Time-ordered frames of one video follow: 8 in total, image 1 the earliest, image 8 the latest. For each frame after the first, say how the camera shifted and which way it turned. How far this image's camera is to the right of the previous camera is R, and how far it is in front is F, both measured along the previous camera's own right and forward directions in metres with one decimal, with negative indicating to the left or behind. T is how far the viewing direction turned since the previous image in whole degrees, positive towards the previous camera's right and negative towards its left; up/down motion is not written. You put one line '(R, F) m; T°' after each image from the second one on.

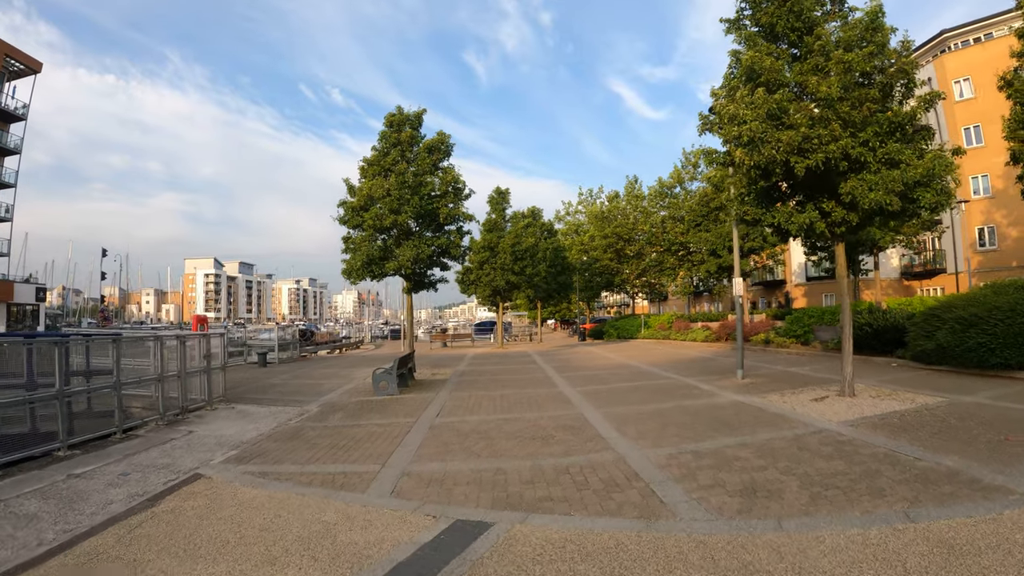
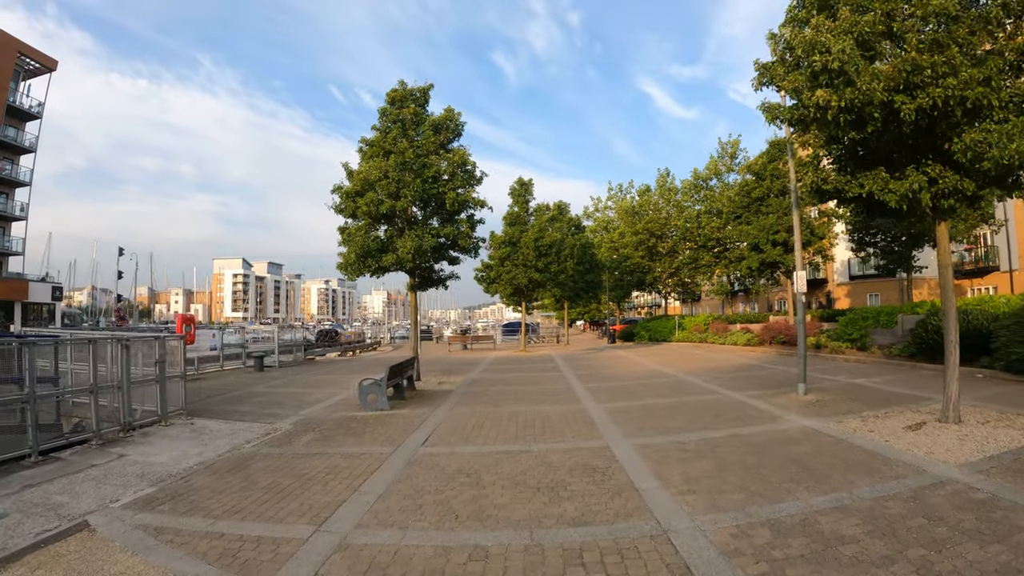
(+0.3, +2.0) m; -3°
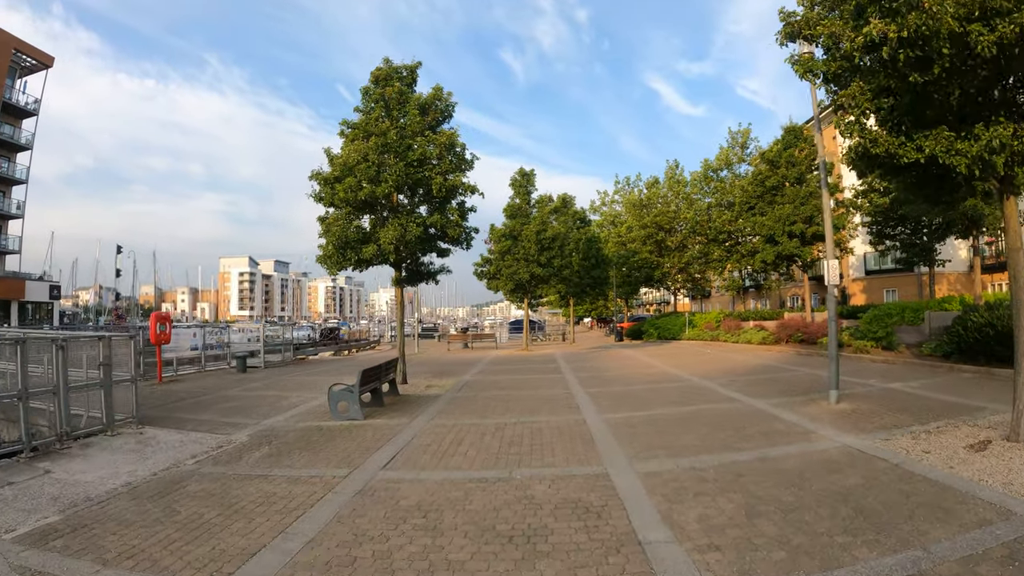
(+0.3, +1.2) m; -1°
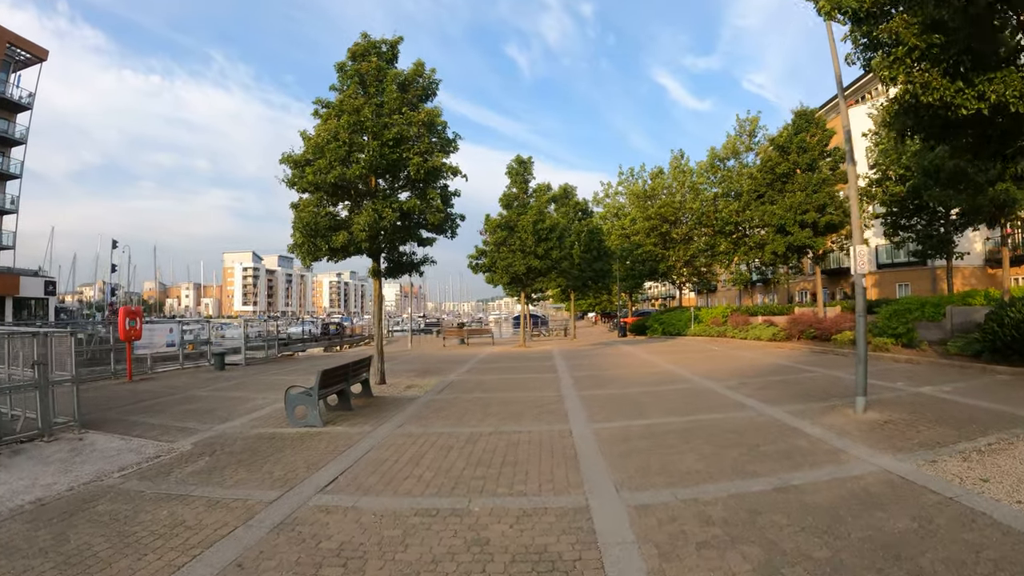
(+0.4, +1.1) m; -1°
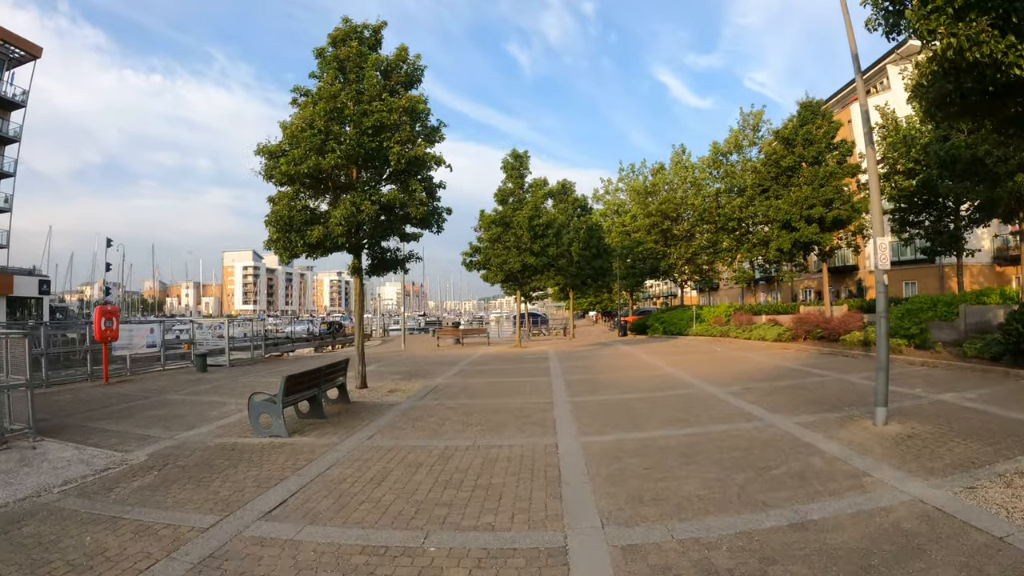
(+0.3, +0.7) m; 0°
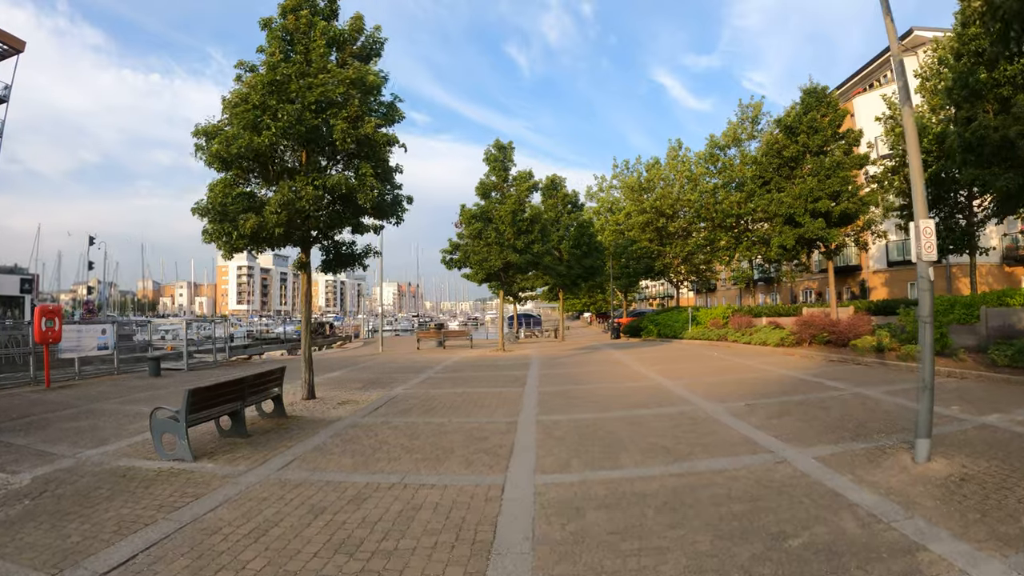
(+0.5, +1.3) m; 0°
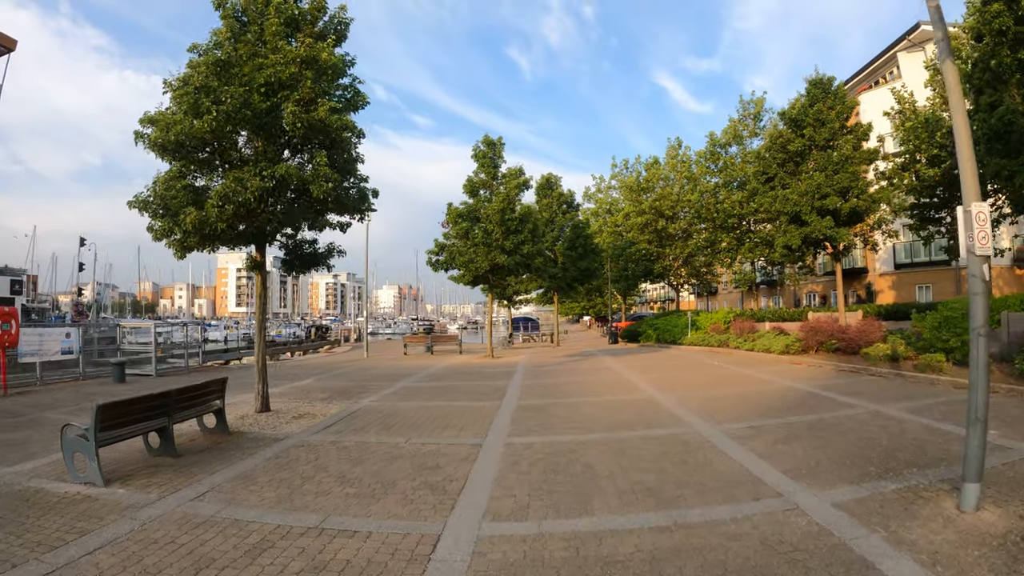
(+0.4, +1.0) m; 0°
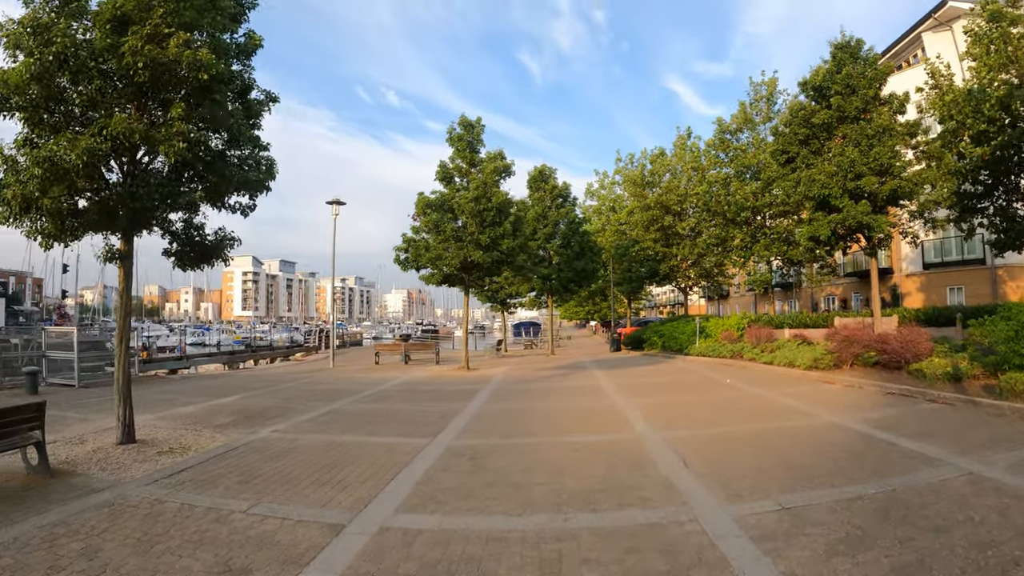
(+0.9, +2.3) m; -1°
